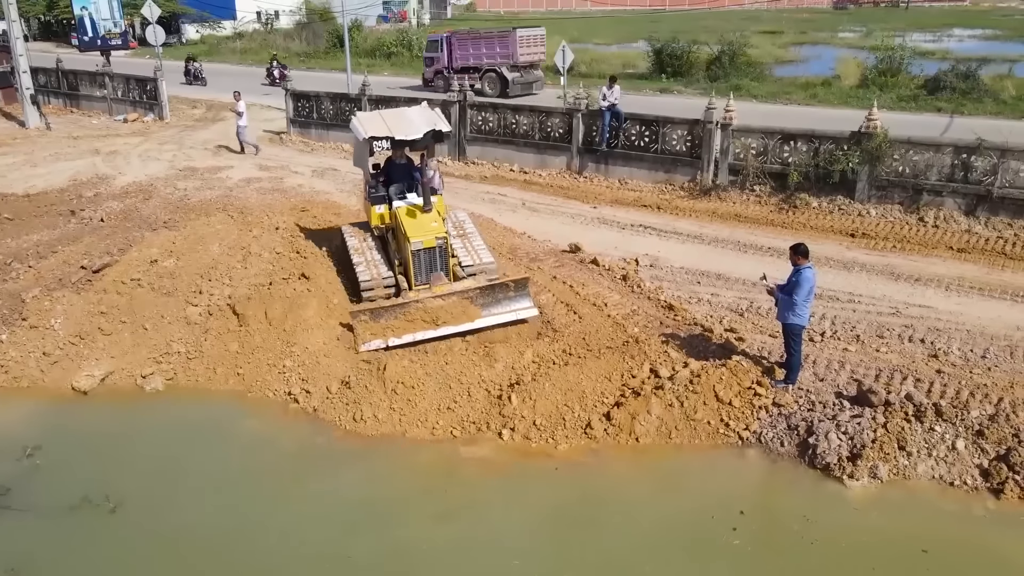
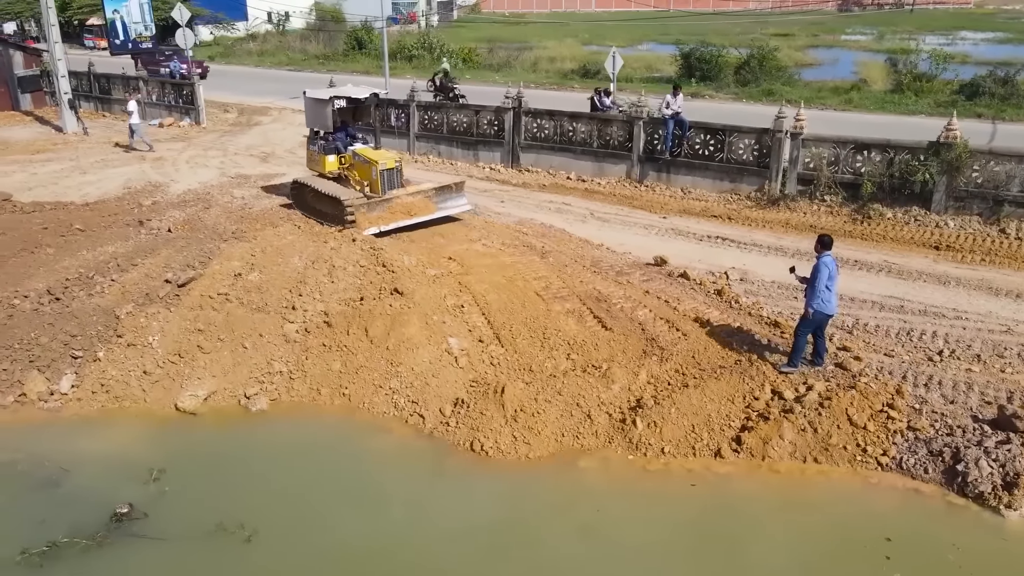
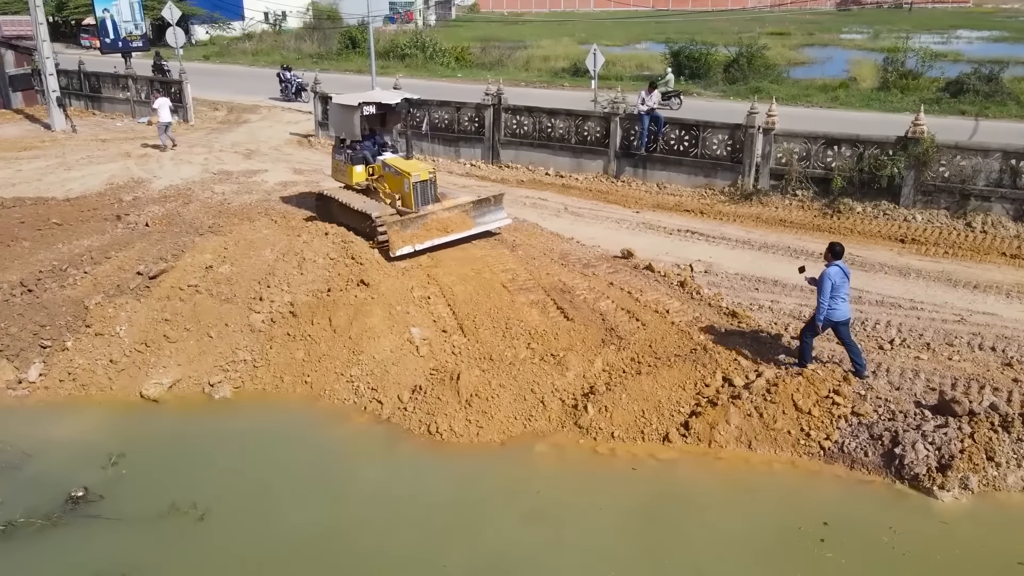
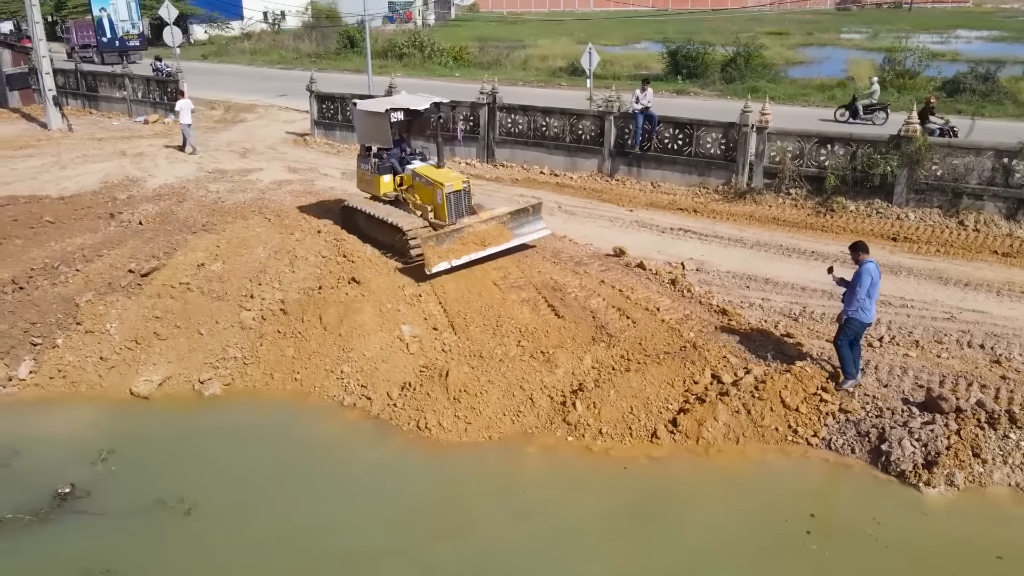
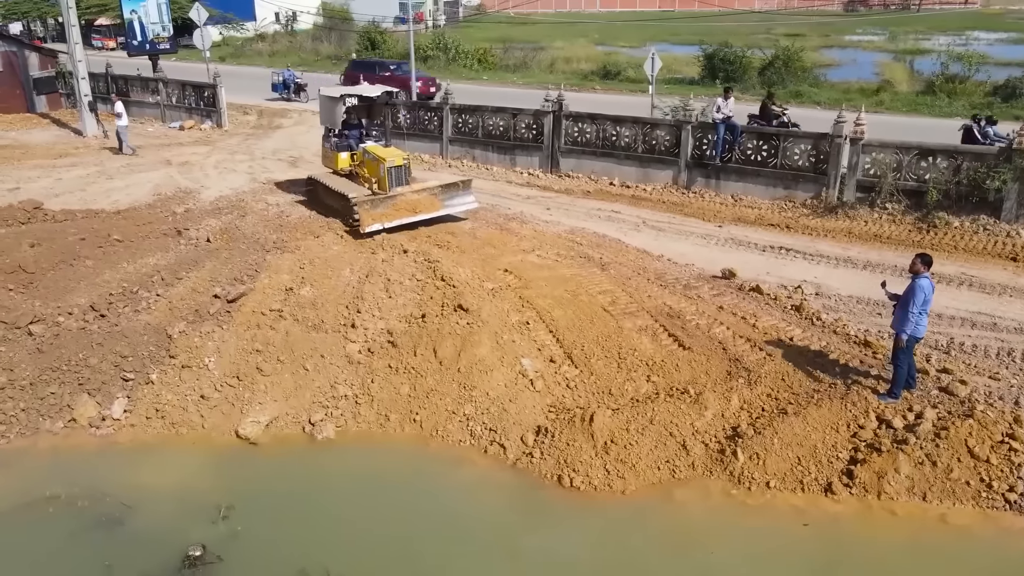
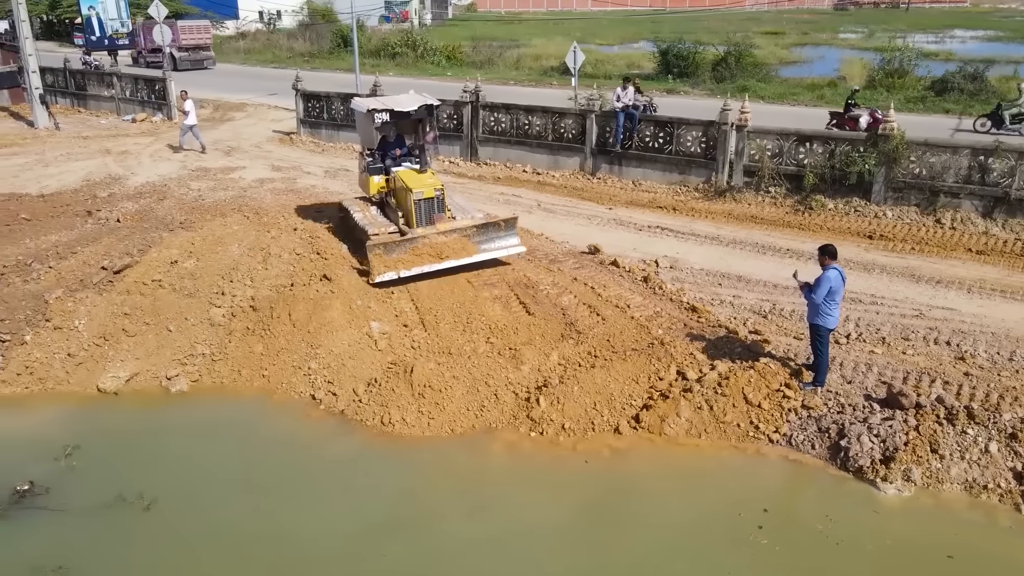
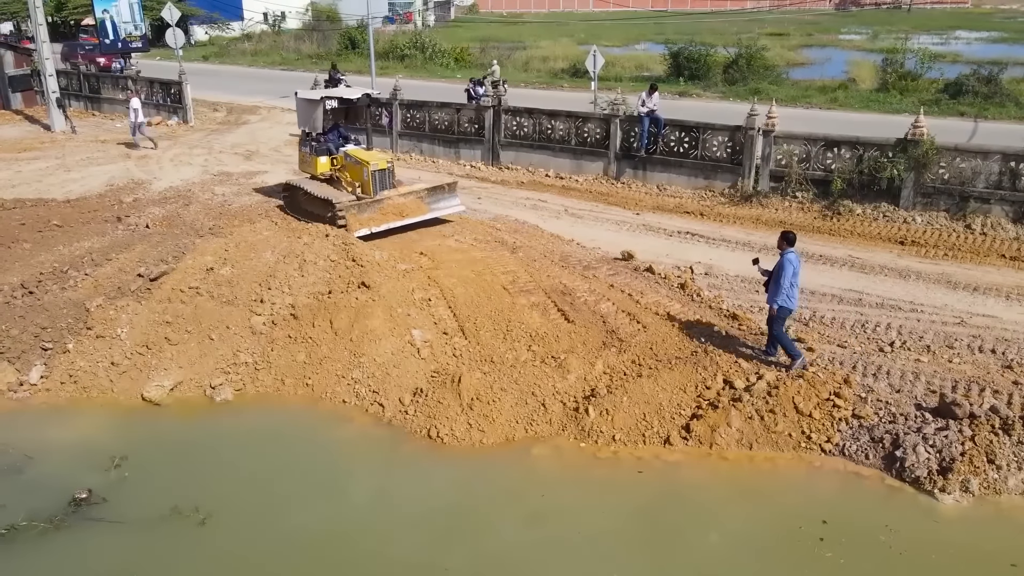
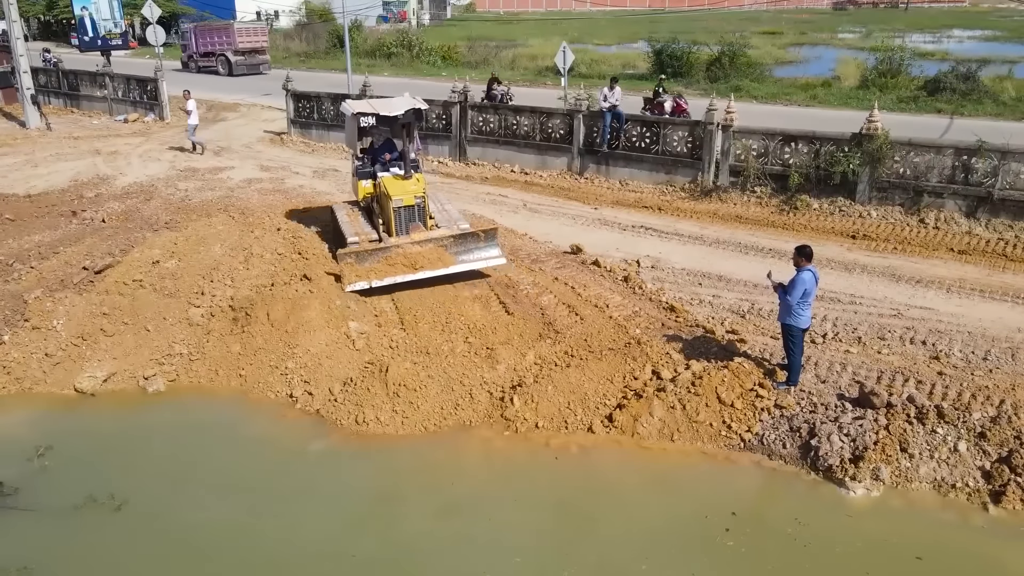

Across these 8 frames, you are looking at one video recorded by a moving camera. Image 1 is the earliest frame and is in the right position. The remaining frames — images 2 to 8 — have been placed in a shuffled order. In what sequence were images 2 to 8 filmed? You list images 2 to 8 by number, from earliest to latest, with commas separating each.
8, 6, 4, 3, 7, 2, 5
